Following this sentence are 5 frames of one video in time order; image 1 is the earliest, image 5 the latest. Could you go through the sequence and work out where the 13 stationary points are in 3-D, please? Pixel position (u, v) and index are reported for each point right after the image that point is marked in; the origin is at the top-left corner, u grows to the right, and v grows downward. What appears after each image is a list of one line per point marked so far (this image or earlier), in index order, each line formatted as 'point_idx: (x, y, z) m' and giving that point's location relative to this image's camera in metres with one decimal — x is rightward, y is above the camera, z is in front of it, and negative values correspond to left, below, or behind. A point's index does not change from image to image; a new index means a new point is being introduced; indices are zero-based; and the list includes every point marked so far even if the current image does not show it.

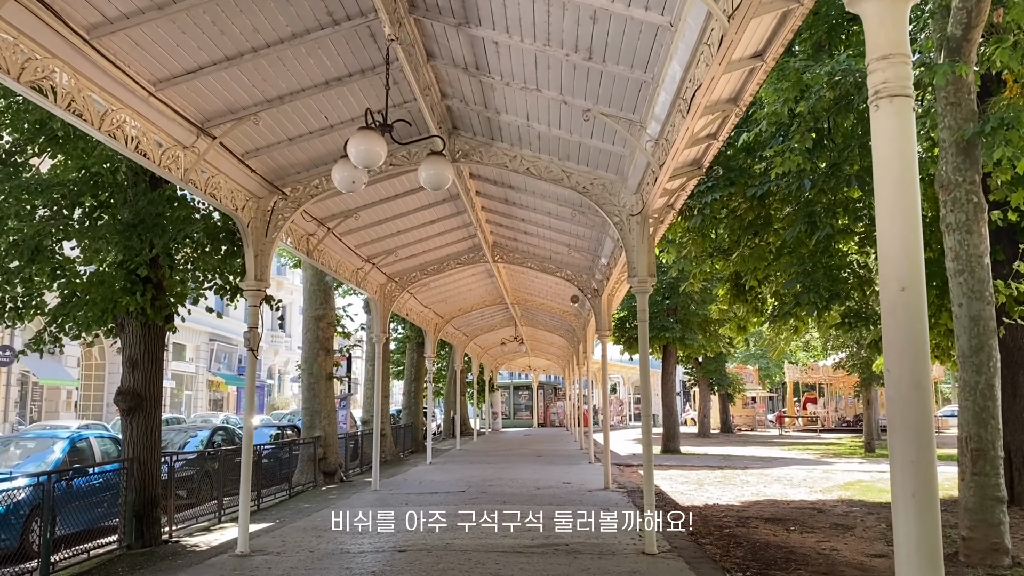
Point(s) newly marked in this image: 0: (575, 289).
0: (+1.2, 0.0, +16.2) m
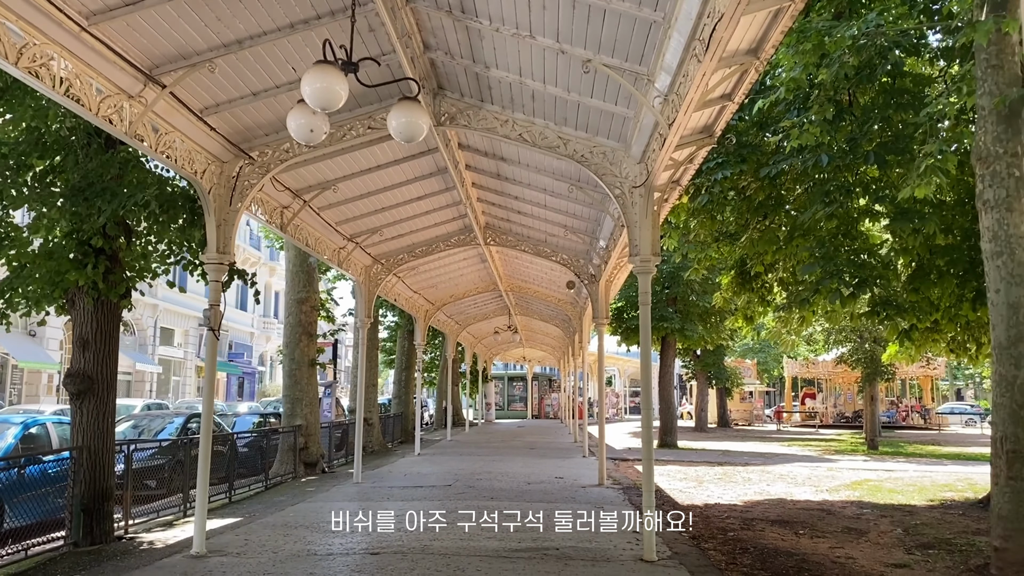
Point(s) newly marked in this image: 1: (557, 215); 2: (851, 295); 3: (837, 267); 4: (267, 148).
0: (+1.1, +0.3, +15.4) m
1: (+0.6, +1.0, +11.5) m
2: (+3.7, -0.1, +9.4) m
3: (+3.7, +0.2, +9.6) m
4: (-2.3, +1.3, +8.0) m
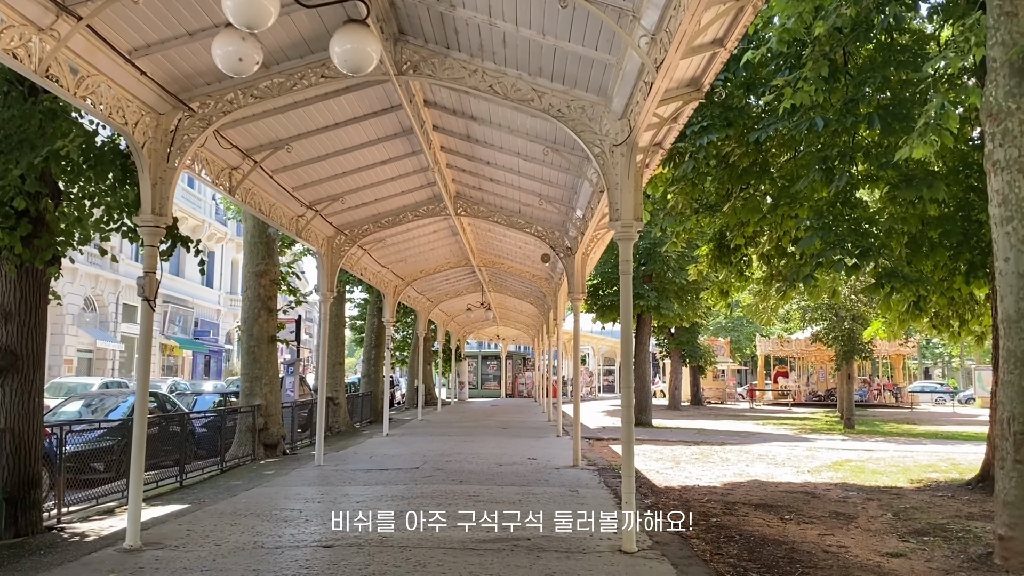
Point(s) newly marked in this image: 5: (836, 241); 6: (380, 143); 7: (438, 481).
0: (+0.6, +0.7, +14.7) m
1: (+0.2, +1.4, +10.8) m
2: (+3.4, +0.2, +8.8) m
3: (+3.4, +0.5, +9.0) m
4: (-2.6, +1.6, +7.2) m
5: (+3.4, +0.5, +9.0) m
6: (-1.5, +1.7, +9.8) m
7: (-1.0, -2.5, +10.9) m
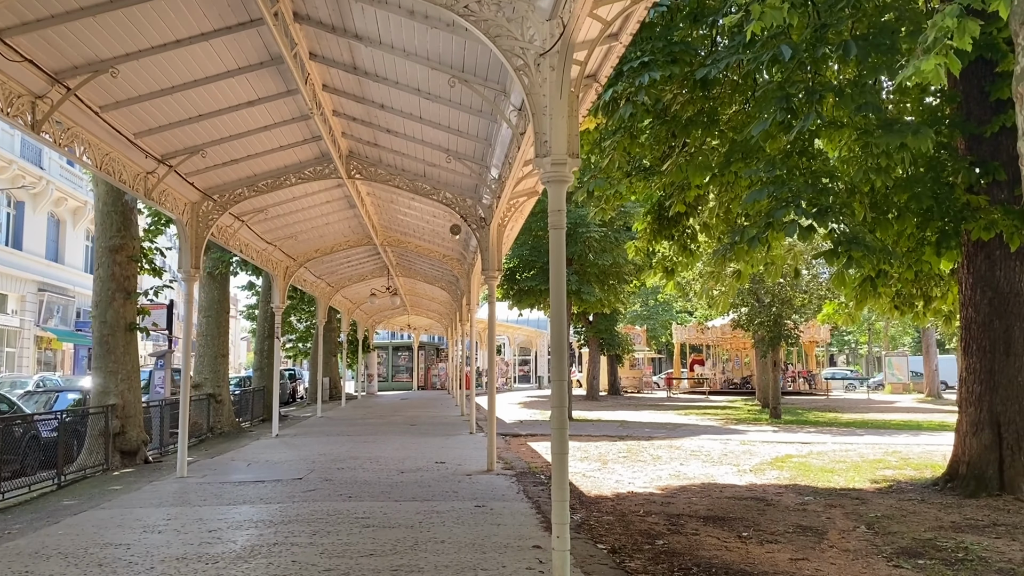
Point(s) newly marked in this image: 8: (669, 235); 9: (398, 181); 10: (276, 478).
0: (-0.8, +1.0, +12.9) m
1: (-0.8, +1.6, +9.0) m
2: (+2.5, +0.5, +7.3) m
3: (+2.5, +0.8, +7.5) m
4: (-3.3, +1.9, +5.1) m
5: (+2.5, +0.8, +7.5) m
6: (-2.5, +2.0, +7.7) m
7: (-2.0, -2.2, +9.0) m
8: (+2.0, +0.7, +10.7) m
9: (-1.5, +1.4, +11.1) m
10: (-2.9, -2.4, +10.4) m
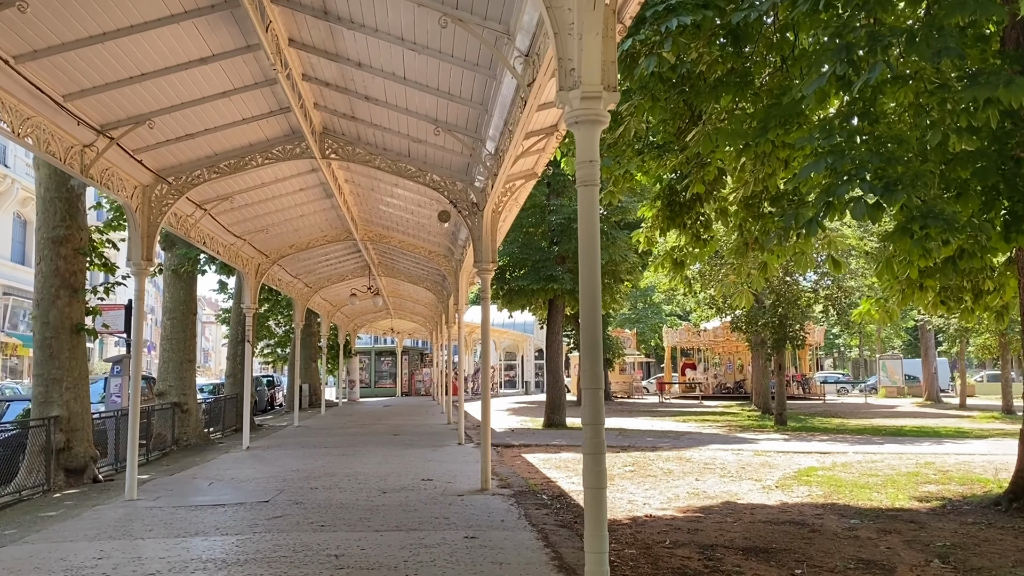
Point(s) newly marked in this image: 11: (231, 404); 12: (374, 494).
0: (-0.9, +1.1, +11.6) m
1: (-0.8, +1.7, +7.7) m
2: (+2.6, +0.6, +6.1) m
3: (+2.5, +0.9, +6.3) m
4: (-3.2, +1.9, +3.7) m
5: (+2.5, +0.9, +6.3) m
6: (-2.4, +2.0, +6.4) m
7: (-2.0, -2.1, +7.6) m
8: (+2.0, +0.8, +9.5) m
9: (-1.5, +1.5, +9.8) m
10: (-2.9, -2.3, +9.1) m
11: (-6.5, -2.7, +19.5) m
12: (-1.5, -2.3, +9.3) m
